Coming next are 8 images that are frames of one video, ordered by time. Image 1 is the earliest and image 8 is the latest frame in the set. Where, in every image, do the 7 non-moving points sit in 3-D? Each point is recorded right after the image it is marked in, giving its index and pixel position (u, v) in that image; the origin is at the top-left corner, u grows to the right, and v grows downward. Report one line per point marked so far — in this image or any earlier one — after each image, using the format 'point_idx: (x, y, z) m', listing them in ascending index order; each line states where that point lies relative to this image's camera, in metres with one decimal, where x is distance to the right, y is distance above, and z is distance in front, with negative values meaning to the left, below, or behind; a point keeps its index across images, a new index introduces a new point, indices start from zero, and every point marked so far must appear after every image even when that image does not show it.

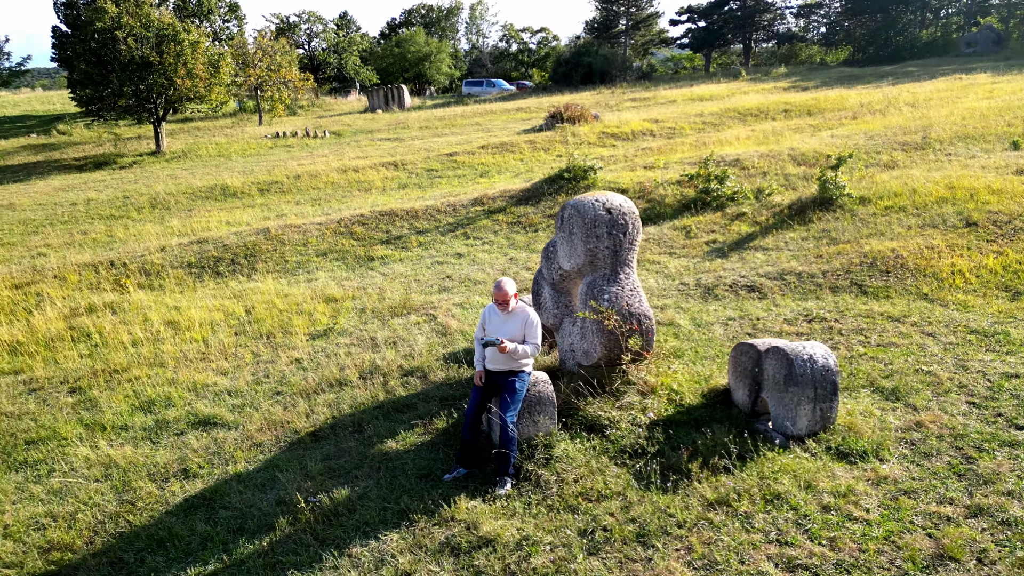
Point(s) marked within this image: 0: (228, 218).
0: (-5.0, +1.3, +12.9) m
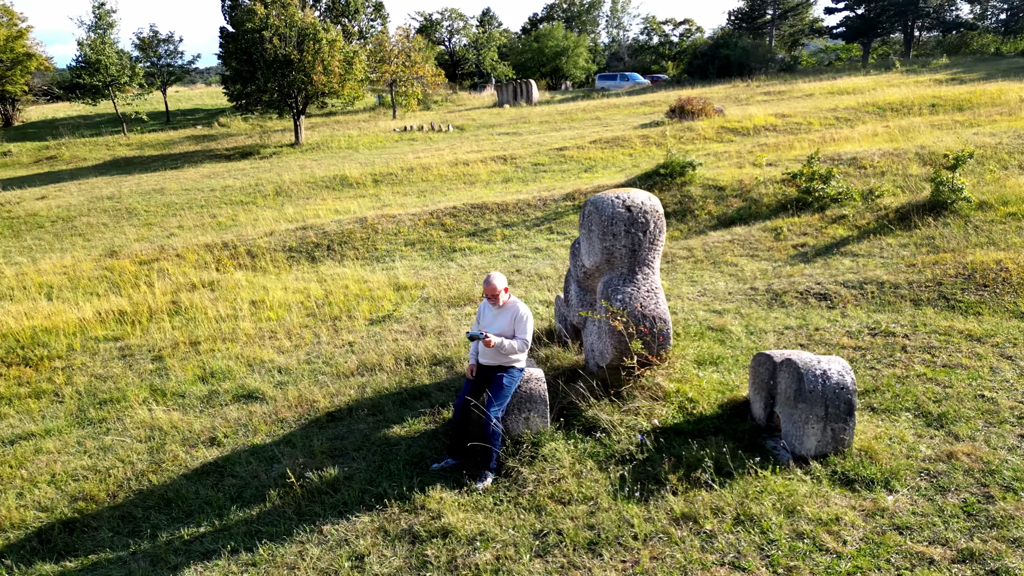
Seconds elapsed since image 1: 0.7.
0: (-3.2, +1.5, +13.6) m
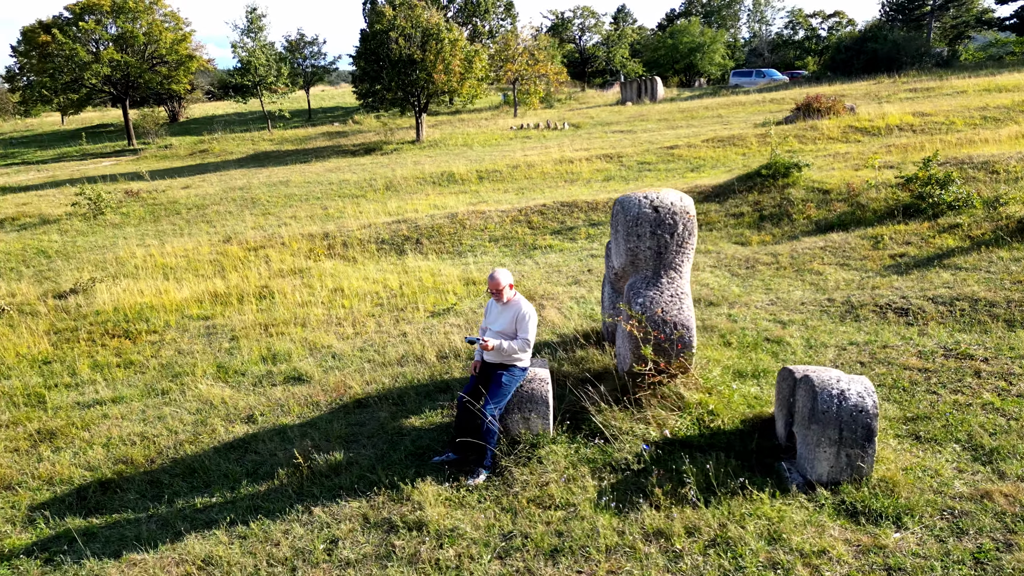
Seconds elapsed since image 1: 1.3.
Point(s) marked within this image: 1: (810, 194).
0: (-1.4, +1.7, +14.0) m
1: (+4.3, +1.3, +10.4) m
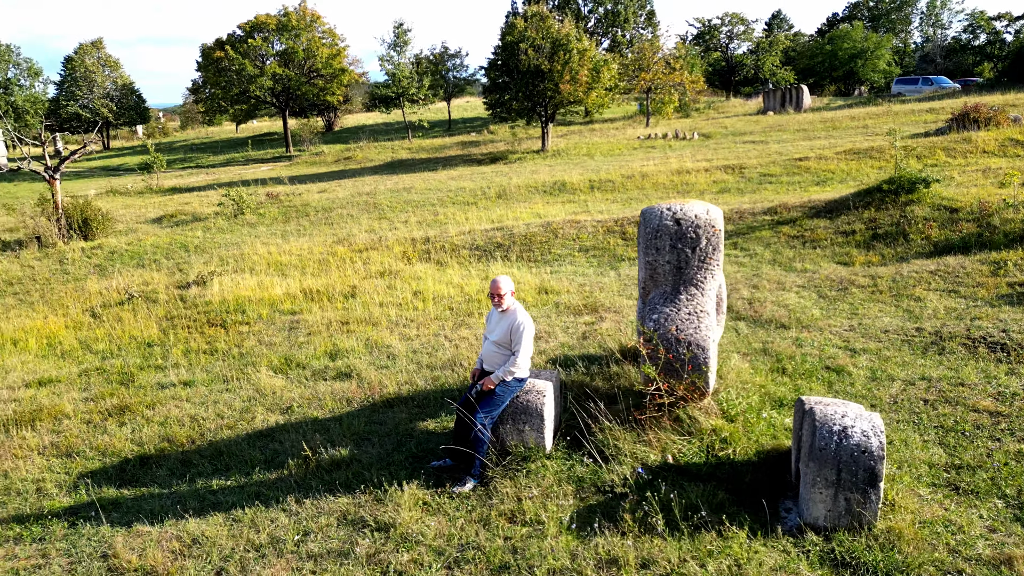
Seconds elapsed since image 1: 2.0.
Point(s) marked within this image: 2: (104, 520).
0: (+0.6, +1.5, +14.0) m
1: (+5.5, +1.0, +9.5) m
2: (-2.0, -1.2, +3.6) m
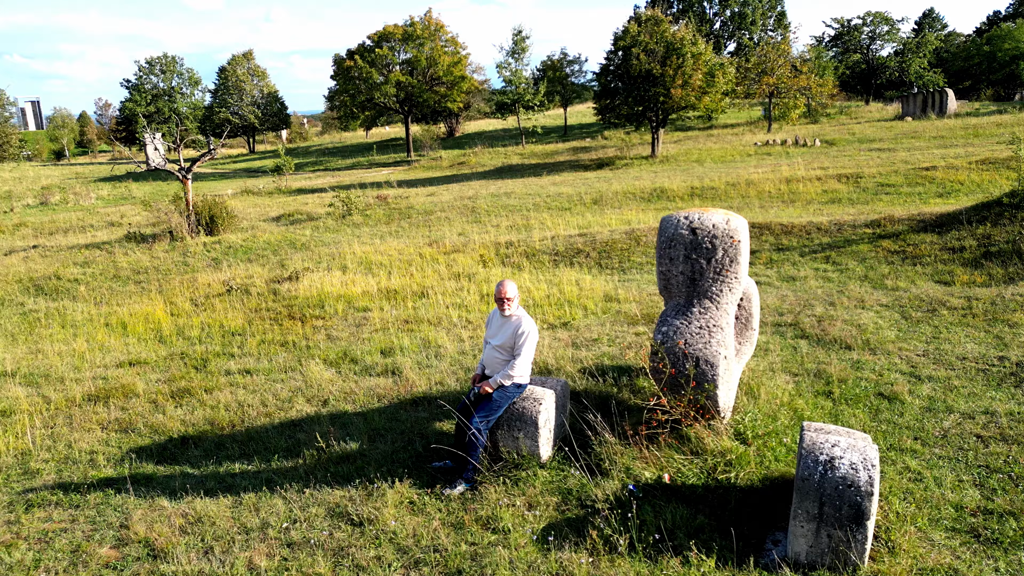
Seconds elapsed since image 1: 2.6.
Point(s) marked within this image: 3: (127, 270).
0: (+2.3, +1.3, +13.8) m
1: (+6.4, +0.7, +8.5) m
2: (-2.0, -1.1, +3.9) m
3: (-7.3, +0.4, +13.9) m
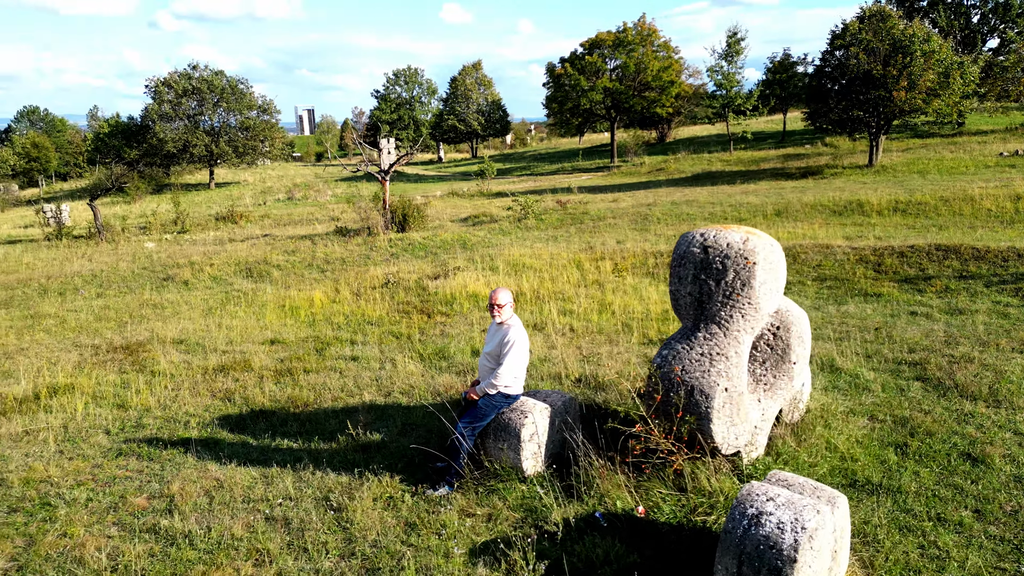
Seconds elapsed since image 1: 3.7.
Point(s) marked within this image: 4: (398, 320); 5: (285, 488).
0: (+5.2, +1.0, +12.7) m
1: (+7.5, +0.1, +6.4) m
2: (-2.0, -1.0, +4.4) m
3: (-4.1, +0.7, +15.5) m
4: (-1.3, -0.4, +8.6) m
5: (-1.2, -1.0, +3.7) m
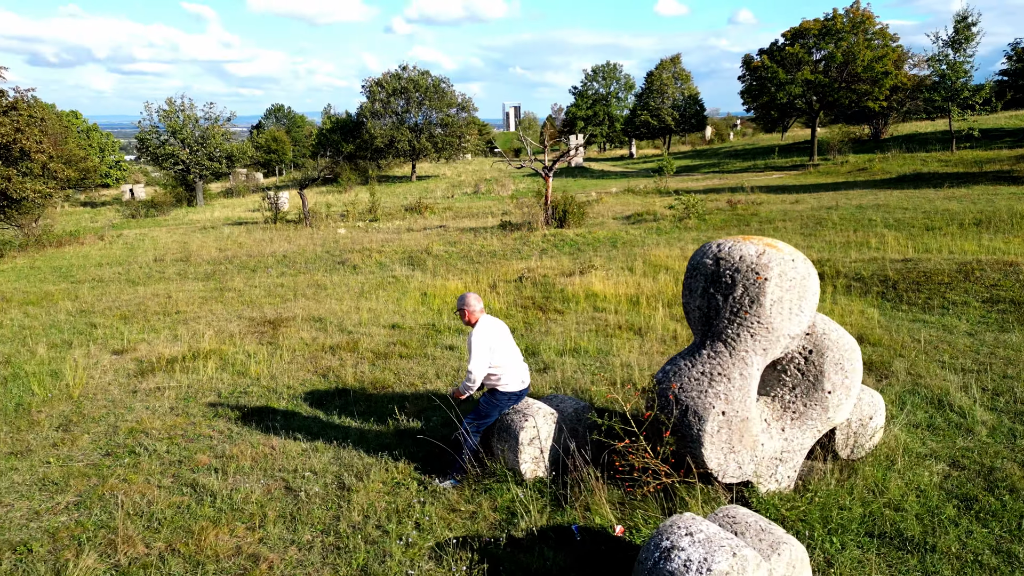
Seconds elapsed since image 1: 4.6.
0: (+7.5, +0.6, +11.0) m
1: (+8.1, -0.3, +4.4) m
2: (-1.7, -0.9, +4.9) m
3: (-0.8, +0.9, +16.1) m
4: (0.0, -0.3, +8.7) m
5: (-1.1, -1.0, +4.0) m
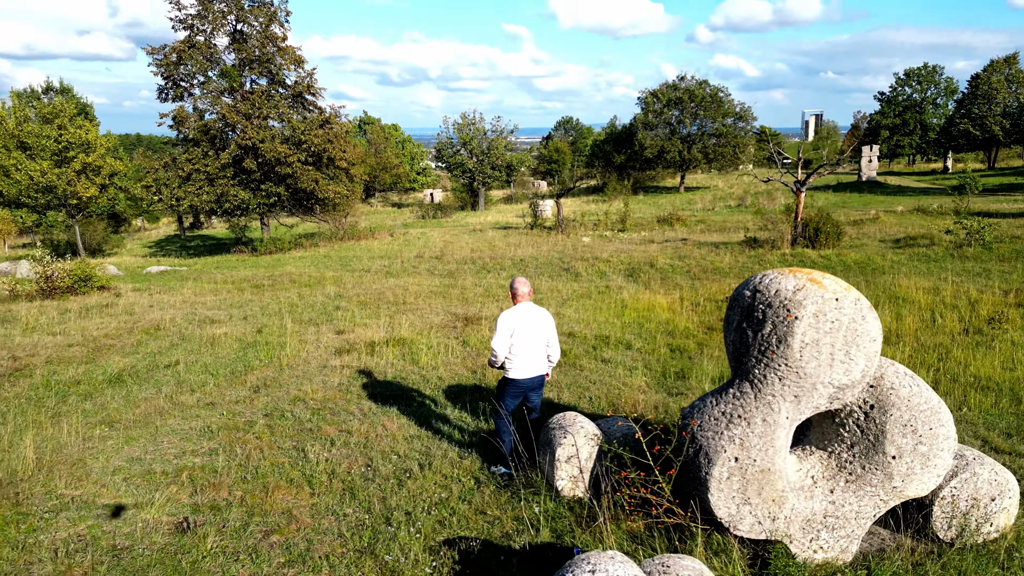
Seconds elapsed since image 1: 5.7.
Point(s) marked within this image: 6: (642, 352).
0: (+10.0, -0.2, +7.8) m
1: (+8.1, -1.0, +1.4) m
2: (-0.9, -0.9, +5.4) m
3: (+4.2, +0.5, +15.6) m
4: (+2.1, -0.6, +8.4) m
5: (-0.6, -1.0, +4.4) m
6: (+1.3, -0.7, +7.4) m
